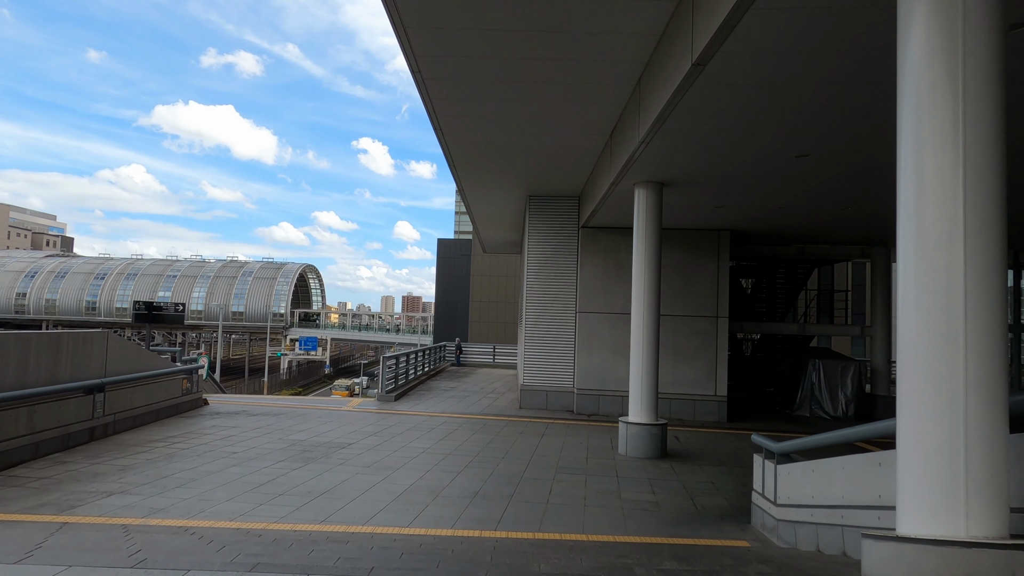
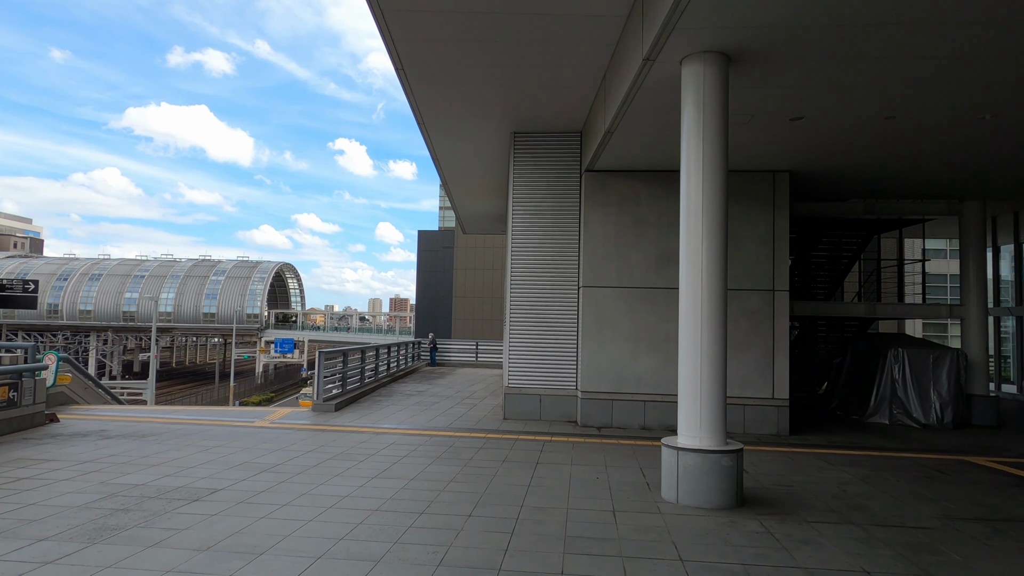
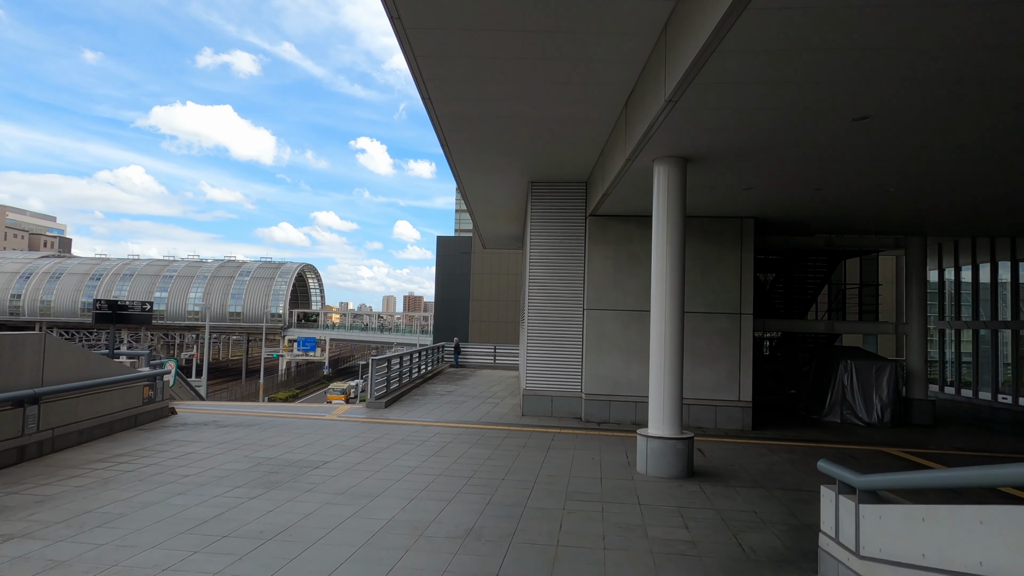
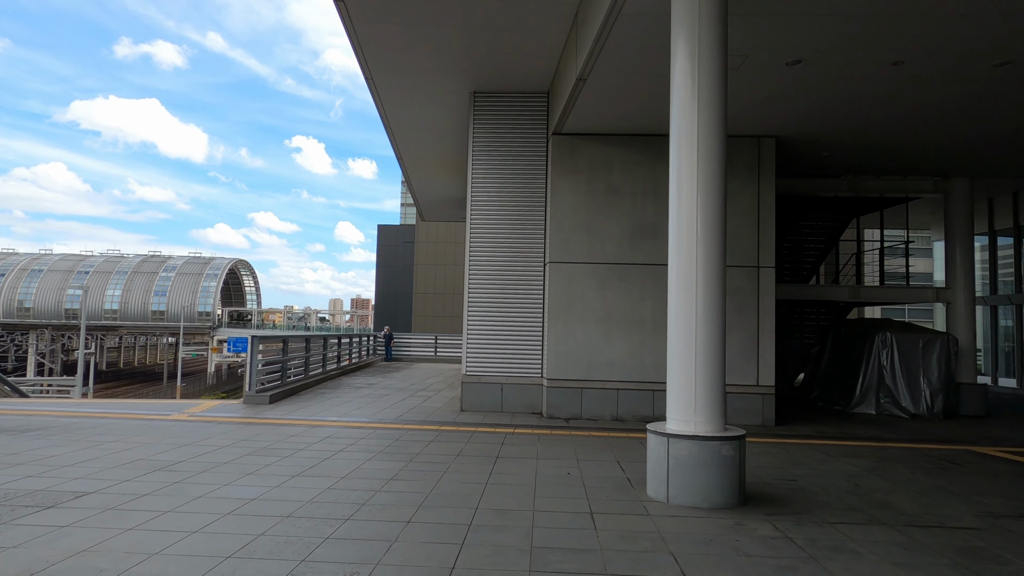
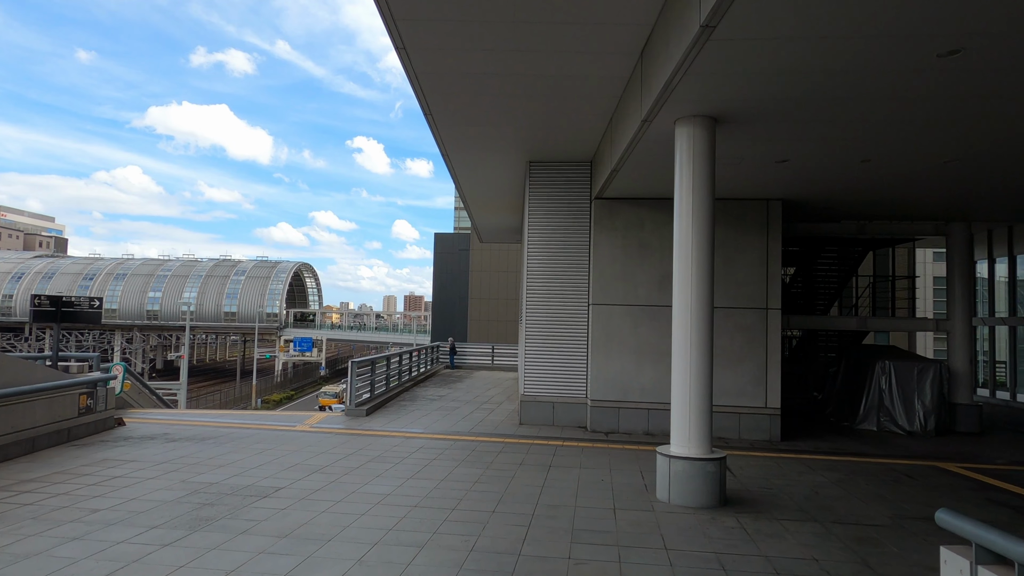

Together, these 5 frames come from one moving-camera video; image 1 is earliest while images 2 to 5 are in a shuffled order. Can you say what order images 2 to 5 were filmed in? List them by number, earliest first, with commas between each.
3, 5, 2, 4
